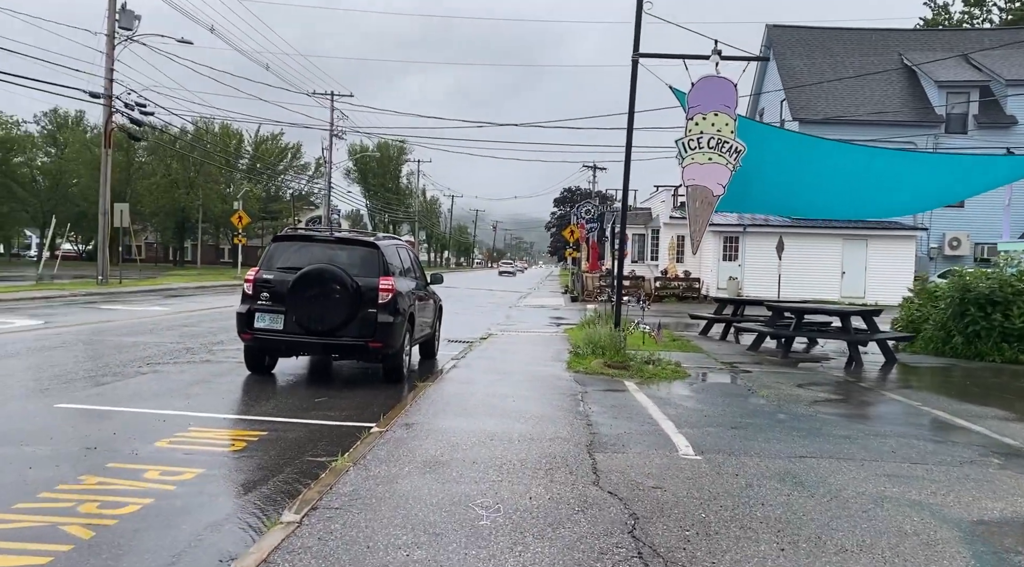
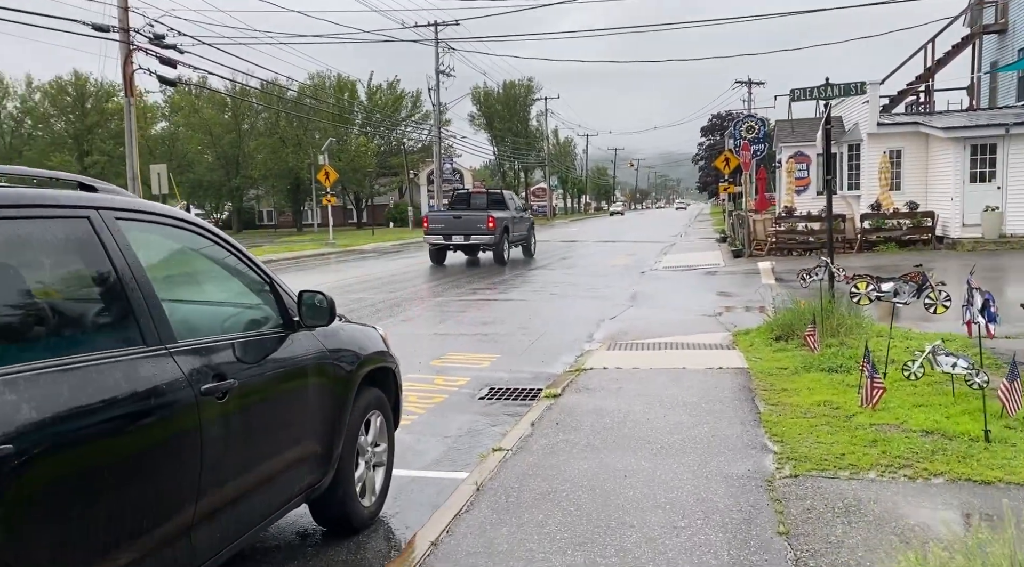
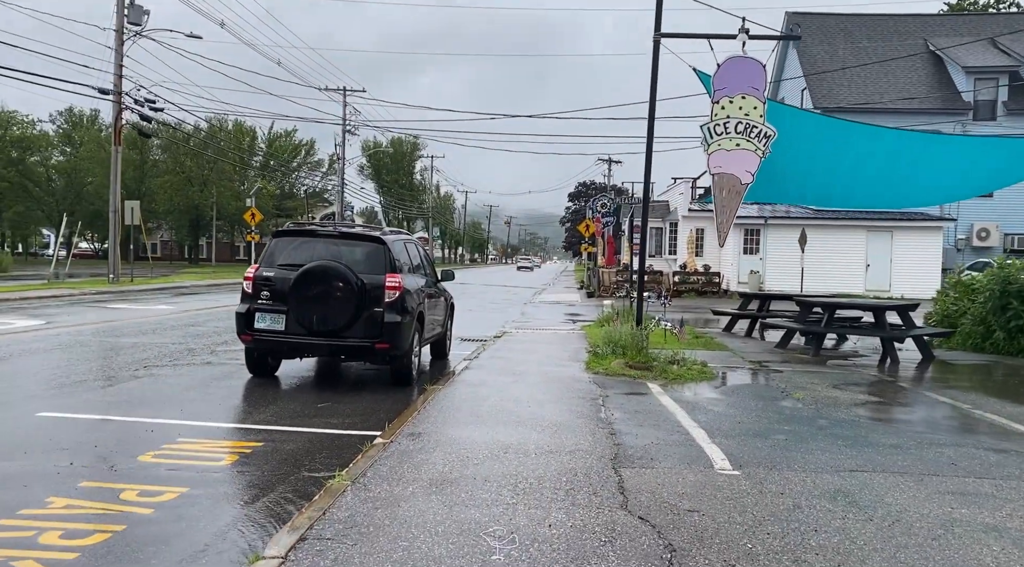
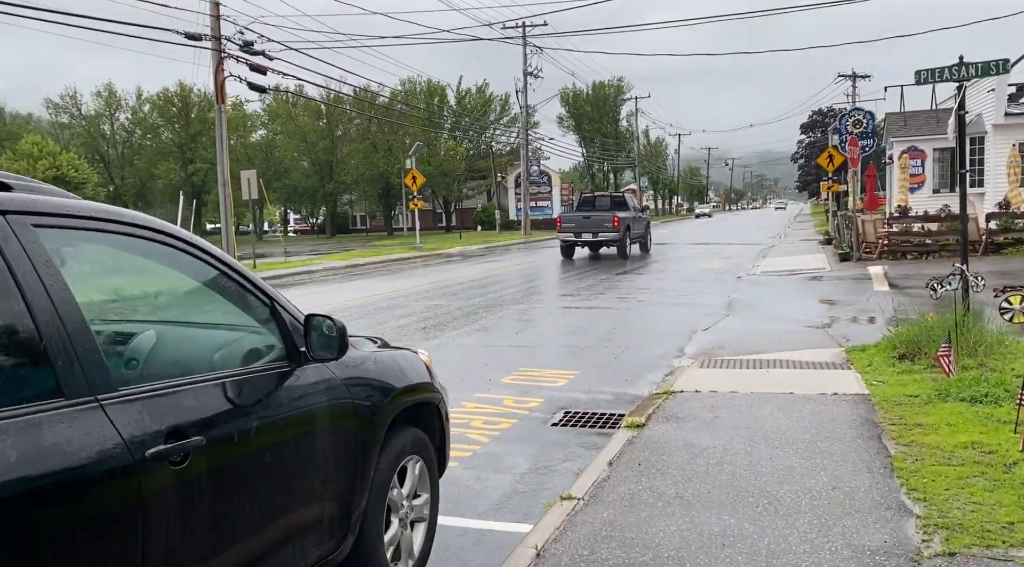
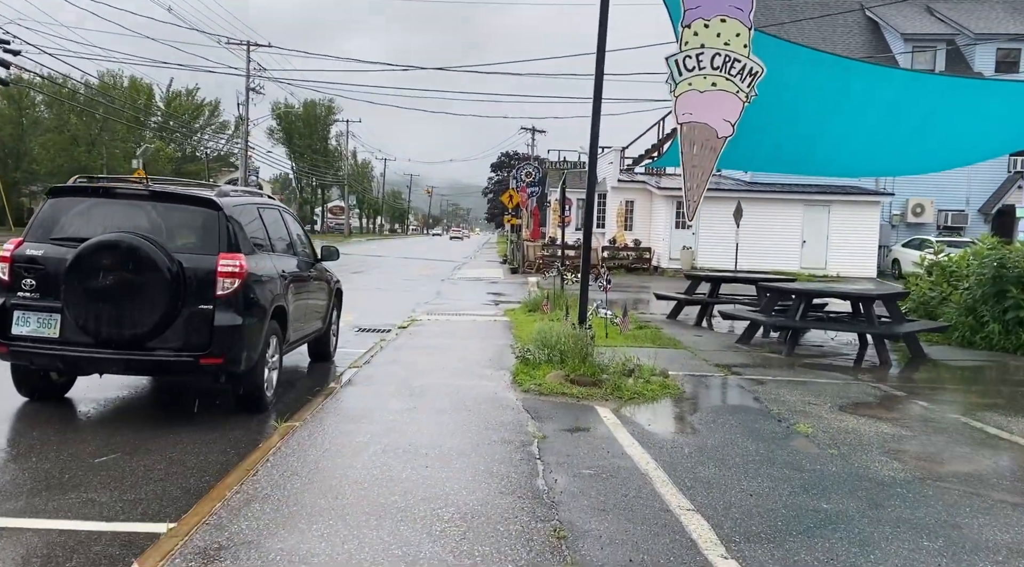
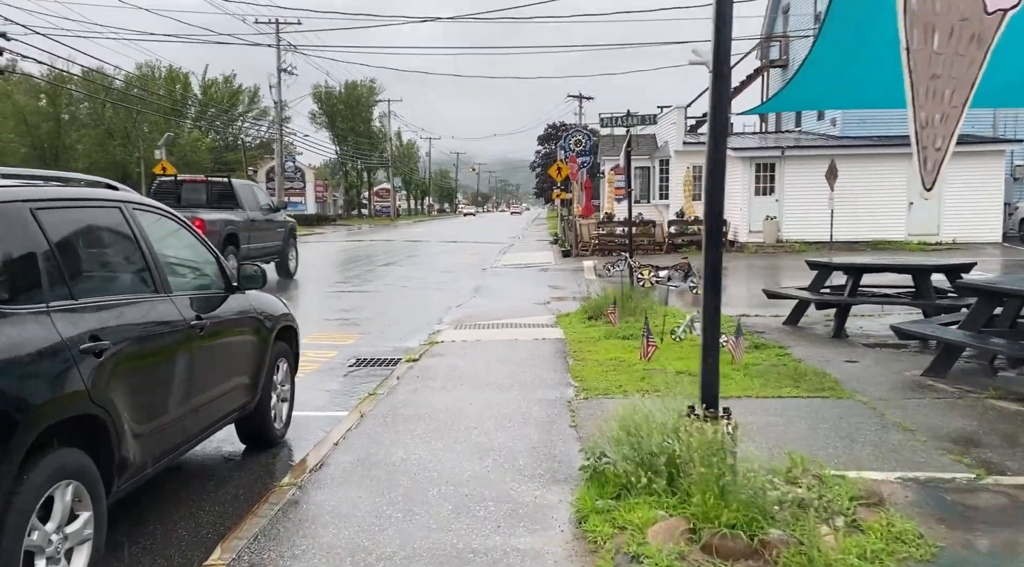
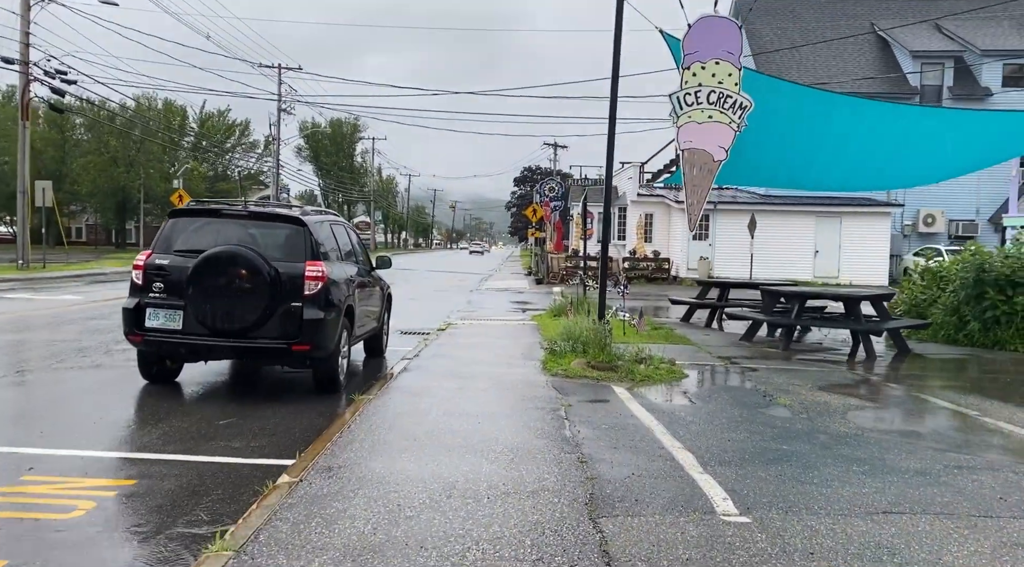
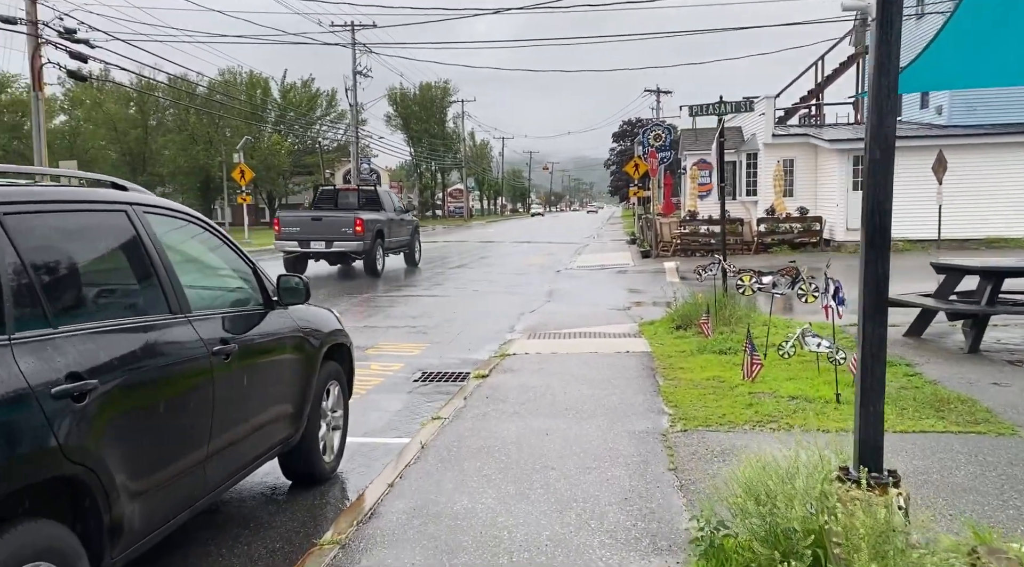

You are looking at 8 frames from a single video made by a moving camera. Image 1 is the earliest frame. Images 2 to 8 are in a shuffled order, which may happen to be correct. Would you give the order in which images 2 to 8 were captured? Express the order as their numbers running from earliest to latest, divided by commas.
3, 7, 5, 6, 8, 2, 4
